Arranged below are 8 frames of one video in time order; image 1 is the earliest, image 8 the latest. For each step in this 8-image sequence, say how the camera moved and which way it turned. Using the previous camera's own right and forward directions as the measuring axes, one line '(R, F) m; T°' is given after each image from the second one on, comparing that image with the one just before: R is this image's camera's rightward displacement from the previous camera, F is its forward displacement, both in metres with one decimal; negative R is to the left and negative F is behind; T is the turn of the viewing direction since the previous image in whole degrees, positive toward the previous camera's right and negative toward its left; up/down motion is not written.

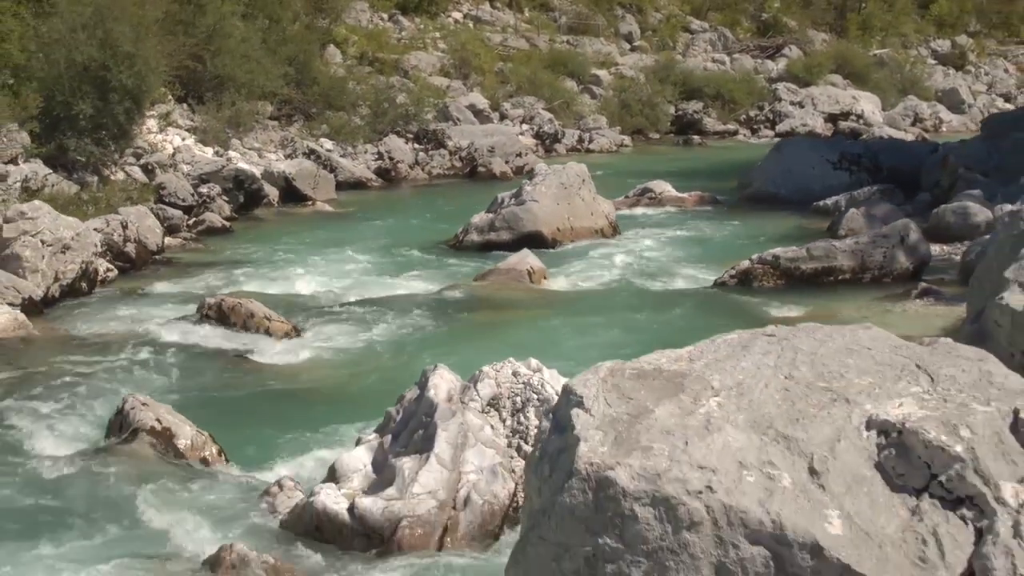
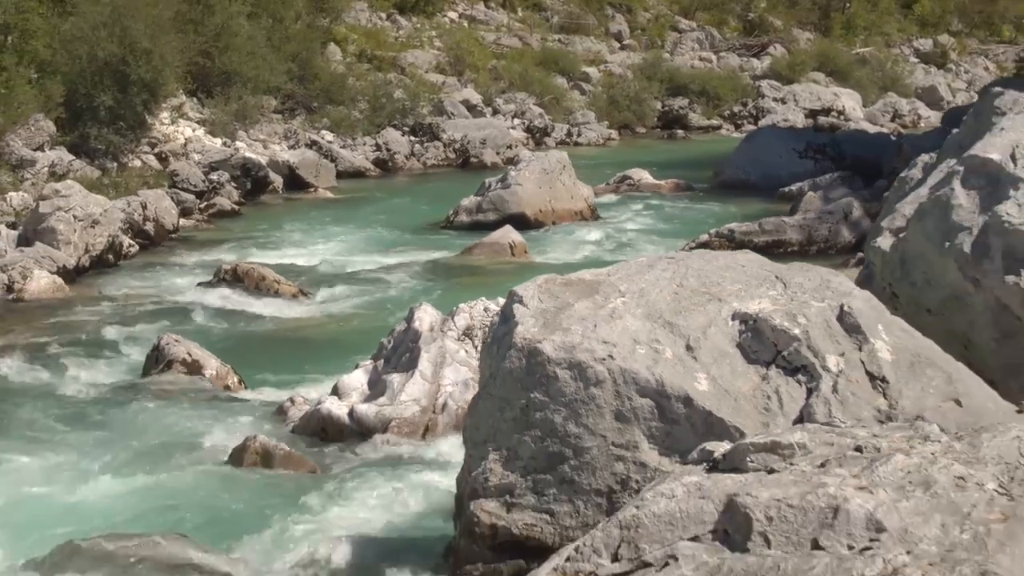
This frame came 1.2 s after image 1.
(+0.2, -1.8) m; 0°
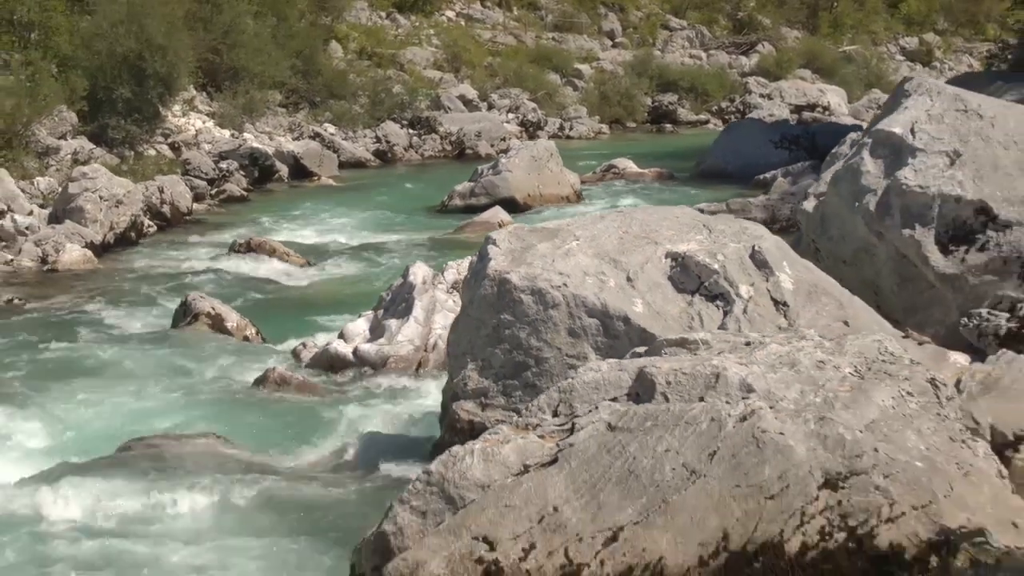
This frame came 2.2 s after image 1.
(+0.1, -1.6) m; 0°
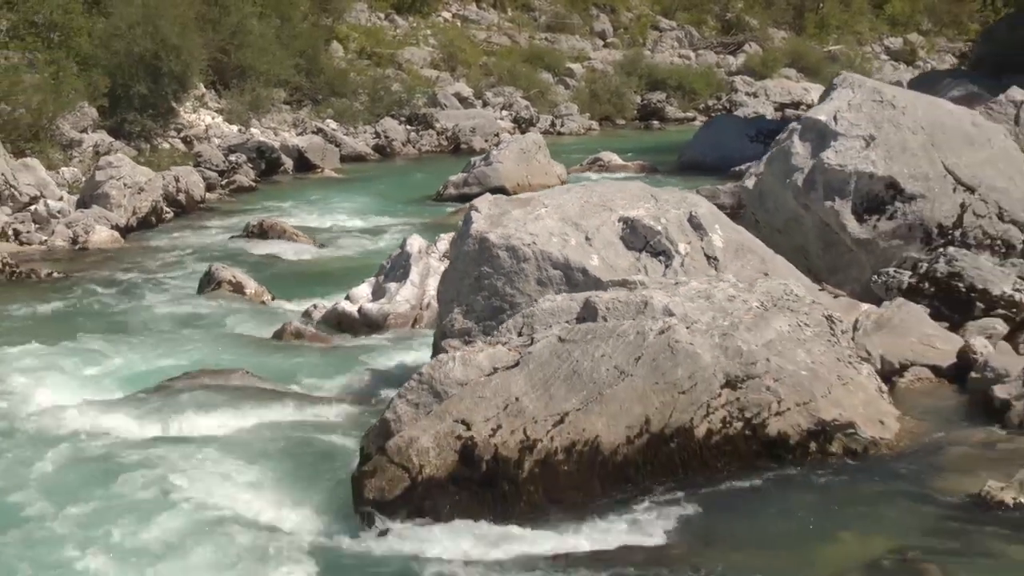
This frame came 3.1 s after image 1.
(+0.1, -1.7) m; 0°
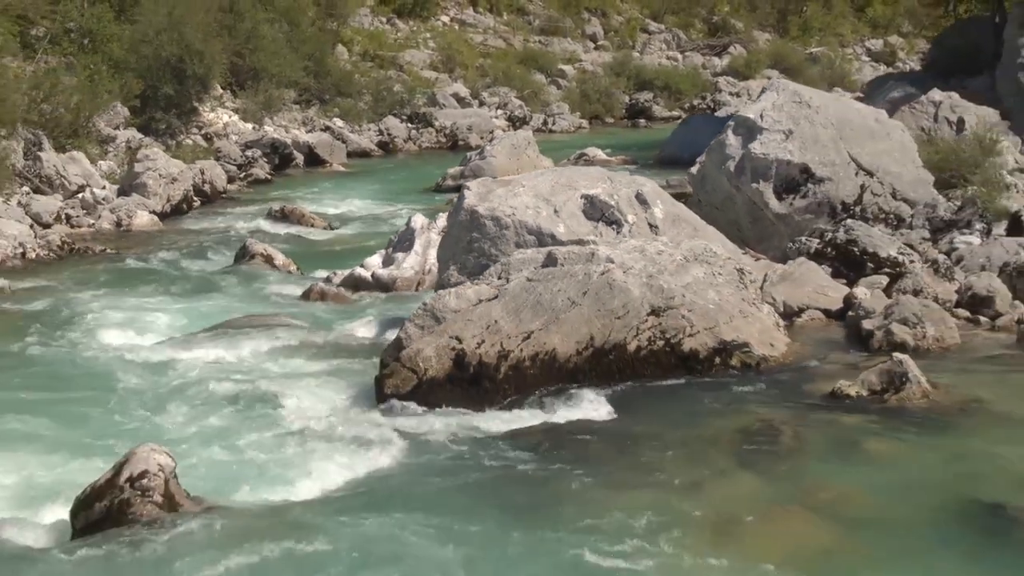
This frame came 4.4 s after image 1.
(+0.1, -2.6) m; 0°
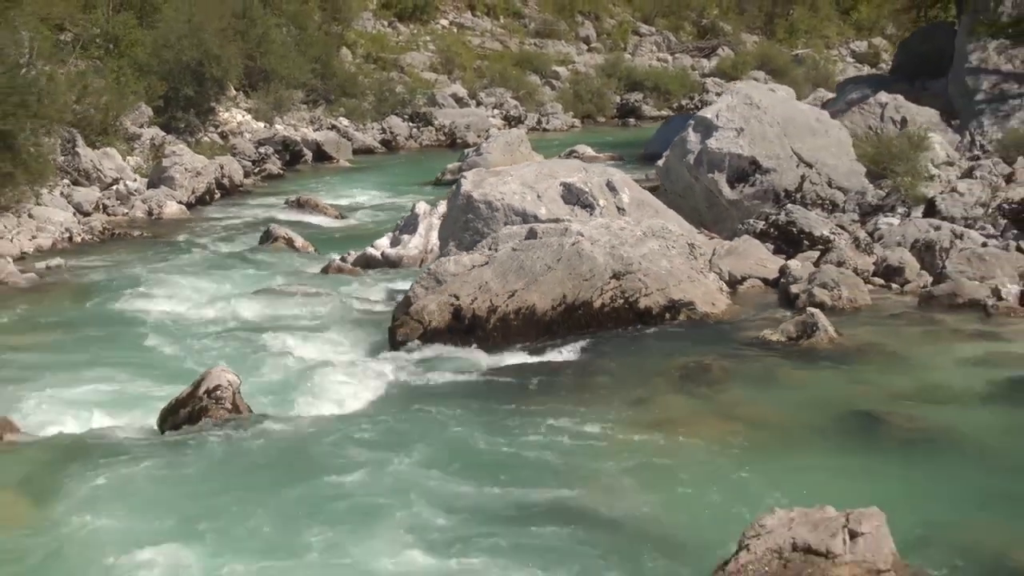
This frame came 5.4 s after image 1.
(+0.1, -2.3) m; 0°
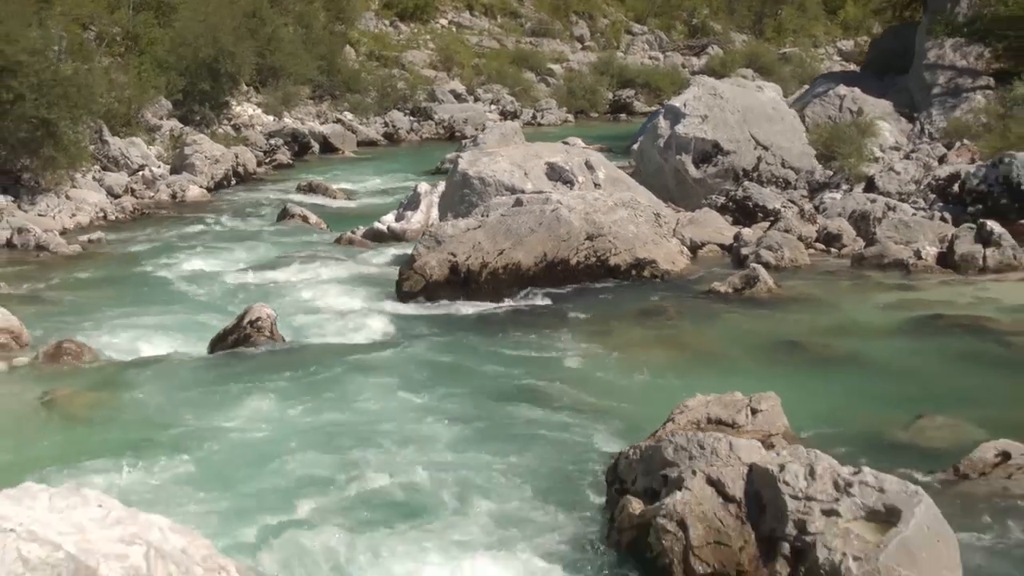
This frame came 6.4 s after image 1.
(+0.1, -2.2) m; 0°
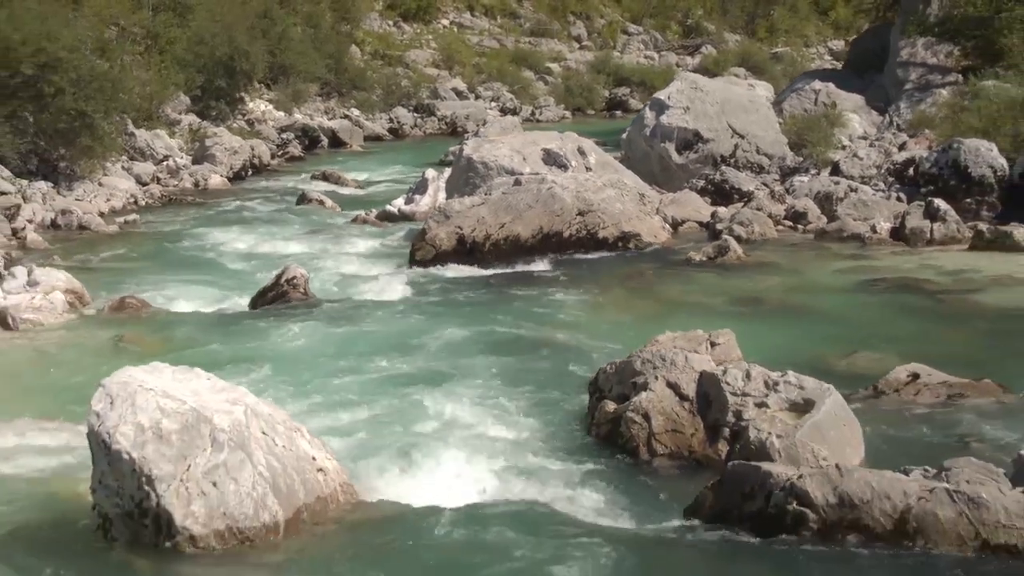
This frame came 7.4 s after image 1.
(0.0, -1.9) m; 0°
